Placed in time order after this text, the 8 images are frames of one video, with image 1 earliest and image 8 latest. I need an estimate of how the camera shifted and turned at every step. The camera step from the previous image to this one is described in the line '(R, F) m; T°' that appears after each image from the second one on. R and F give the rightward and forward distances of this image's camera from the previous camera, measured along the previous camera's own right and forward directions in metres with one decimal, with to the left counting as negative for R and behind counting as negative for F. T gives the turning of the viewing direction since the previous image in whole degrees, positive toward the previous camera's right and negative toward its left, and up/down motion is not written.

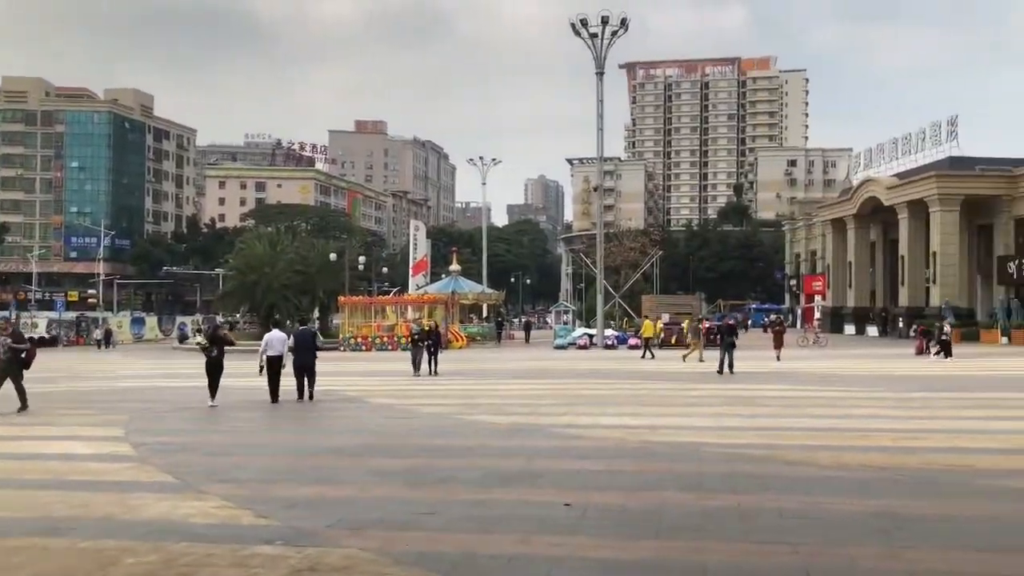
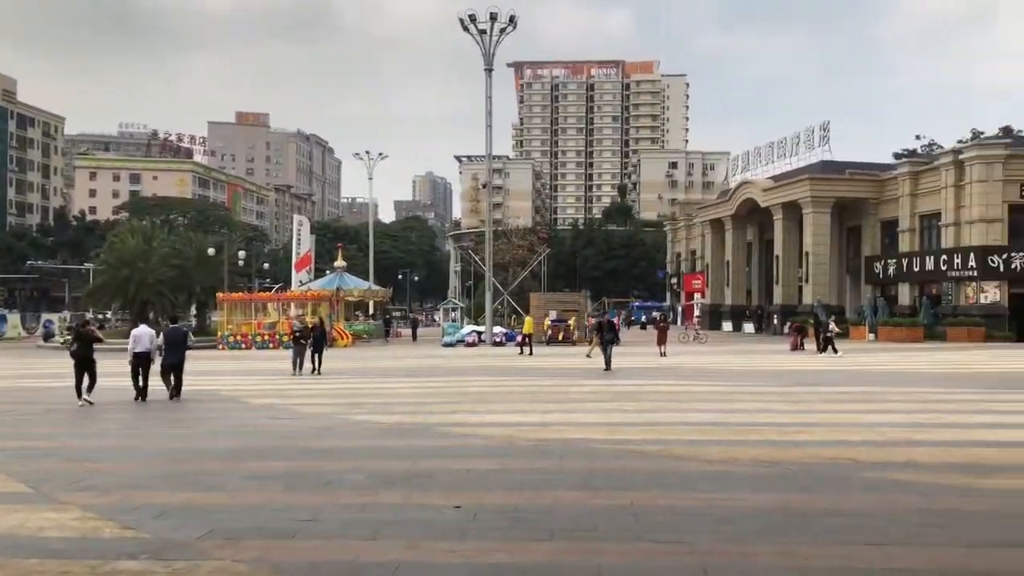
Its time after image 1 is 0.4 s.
(0.0, +0.2) m; +7°
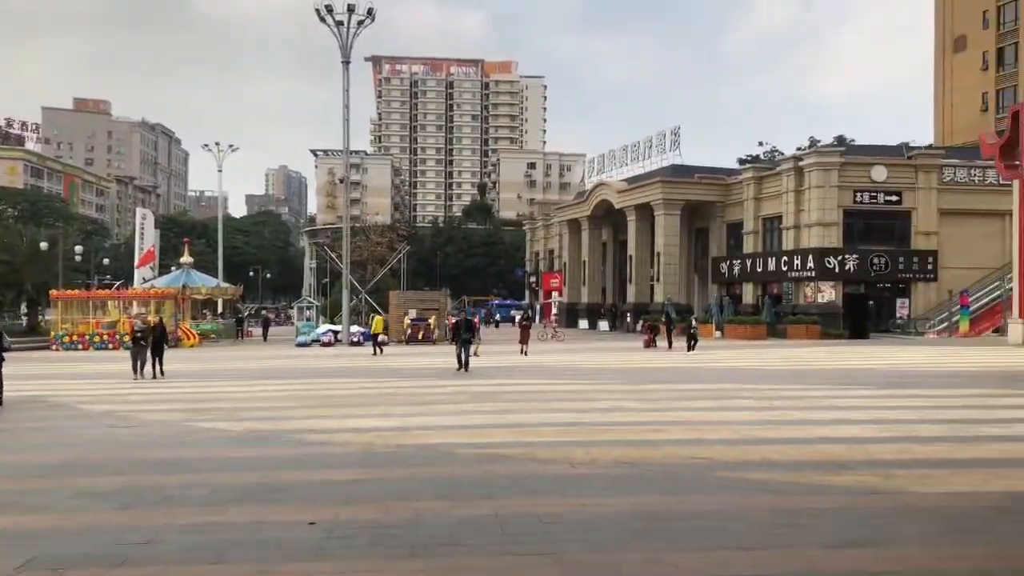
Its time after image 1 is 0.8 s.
(0.0, +0.3) m; +9°
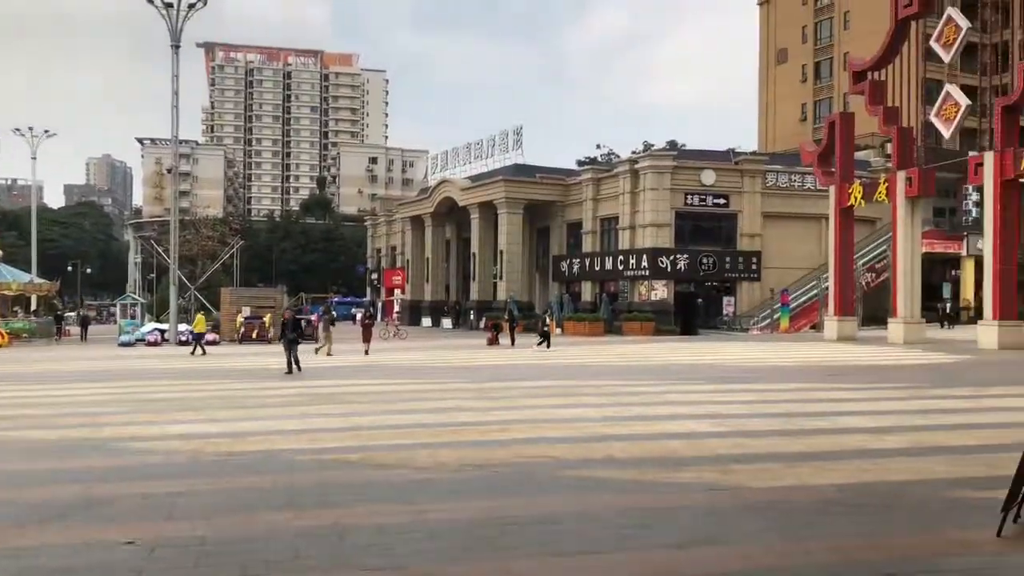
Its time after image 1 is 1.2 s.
(0.0, +0.3) m; +10°
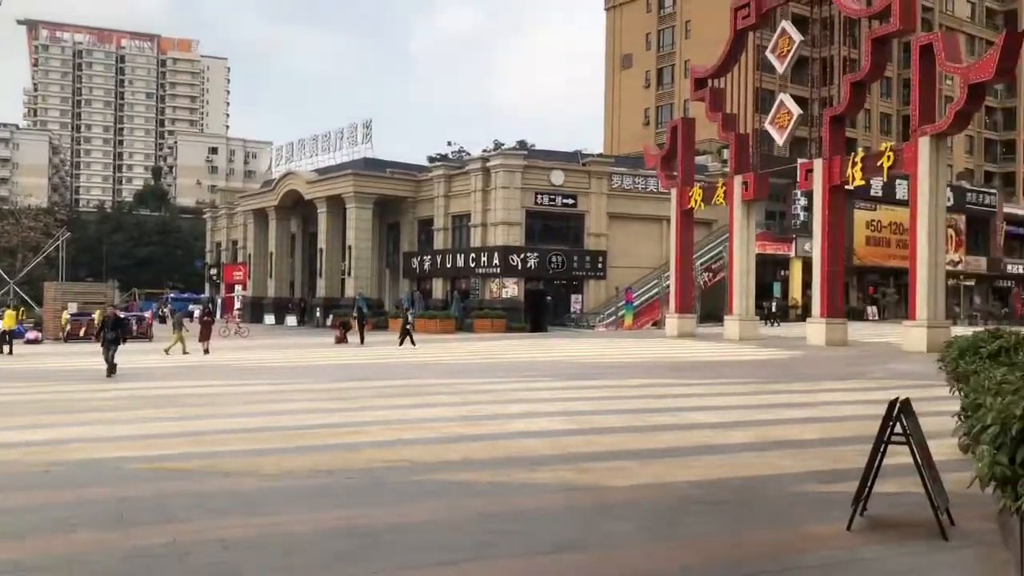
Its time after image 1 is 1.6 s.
(-0.1, +0.3) m; +9°
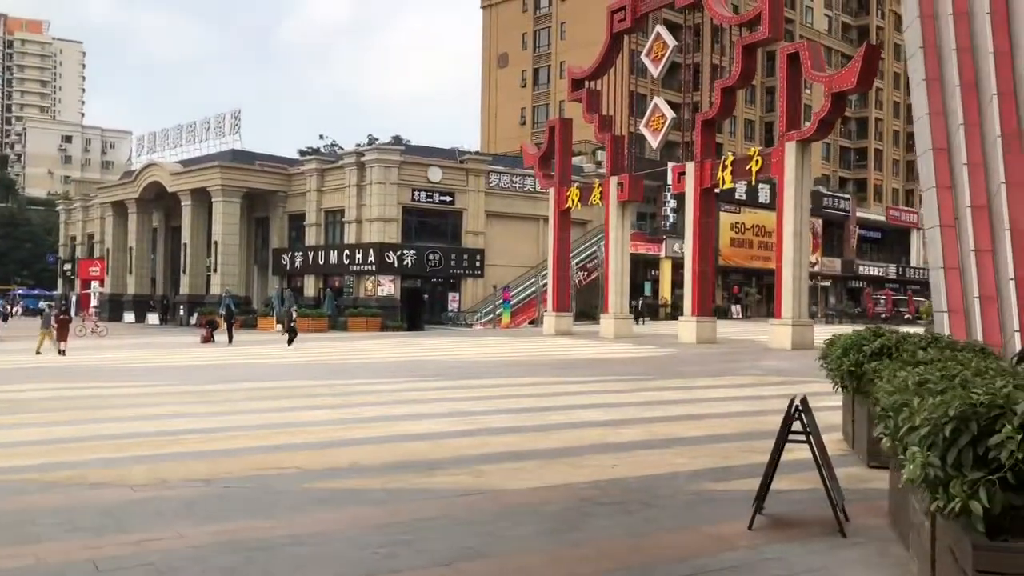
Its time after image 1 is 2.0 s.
(-0.1, +0.3) m; +8°
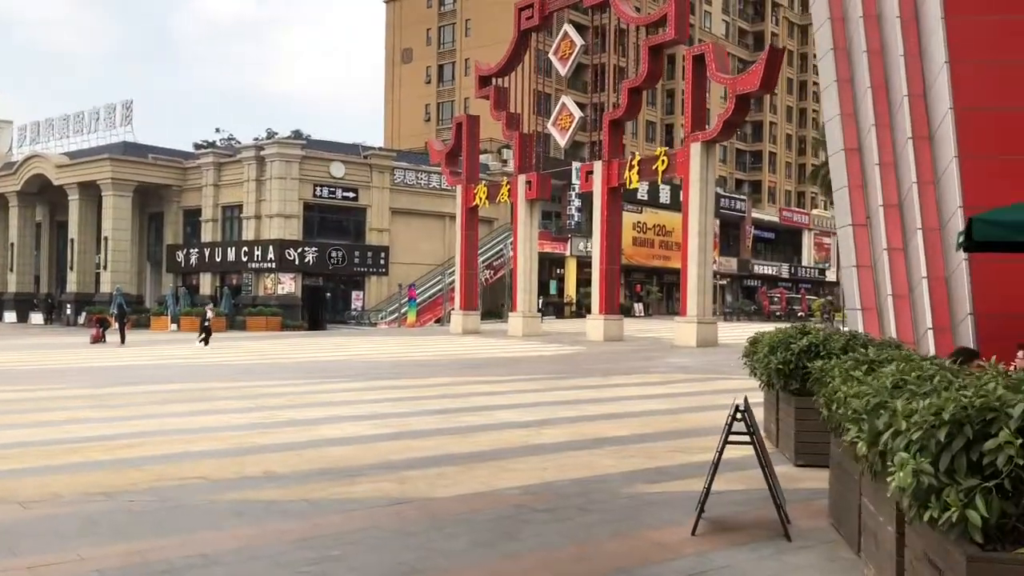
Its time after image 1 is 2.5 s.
(-0.2, +0.3) m; +6°
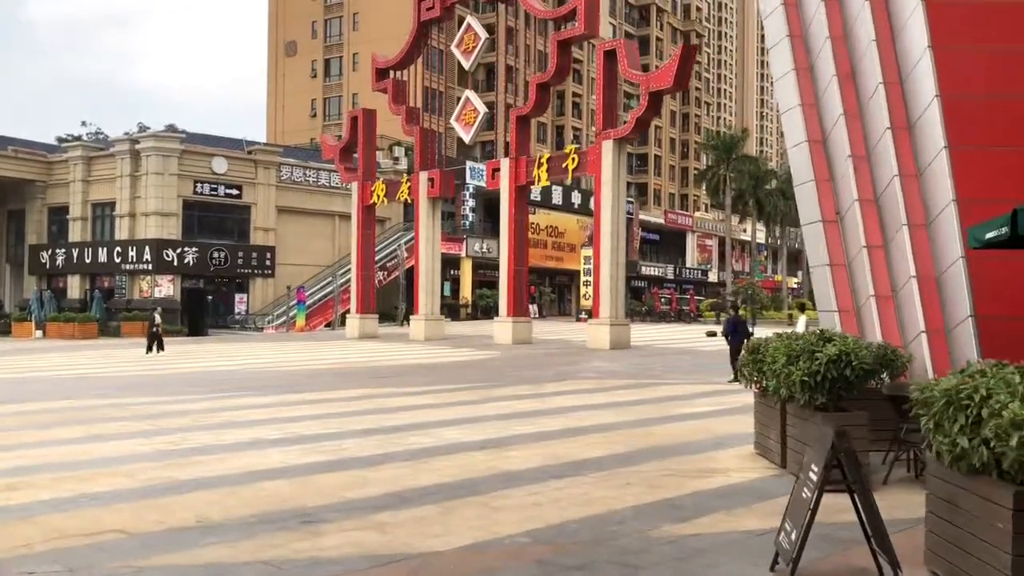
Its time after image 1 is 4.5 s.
(-0.7, +1.2) m; +7°
